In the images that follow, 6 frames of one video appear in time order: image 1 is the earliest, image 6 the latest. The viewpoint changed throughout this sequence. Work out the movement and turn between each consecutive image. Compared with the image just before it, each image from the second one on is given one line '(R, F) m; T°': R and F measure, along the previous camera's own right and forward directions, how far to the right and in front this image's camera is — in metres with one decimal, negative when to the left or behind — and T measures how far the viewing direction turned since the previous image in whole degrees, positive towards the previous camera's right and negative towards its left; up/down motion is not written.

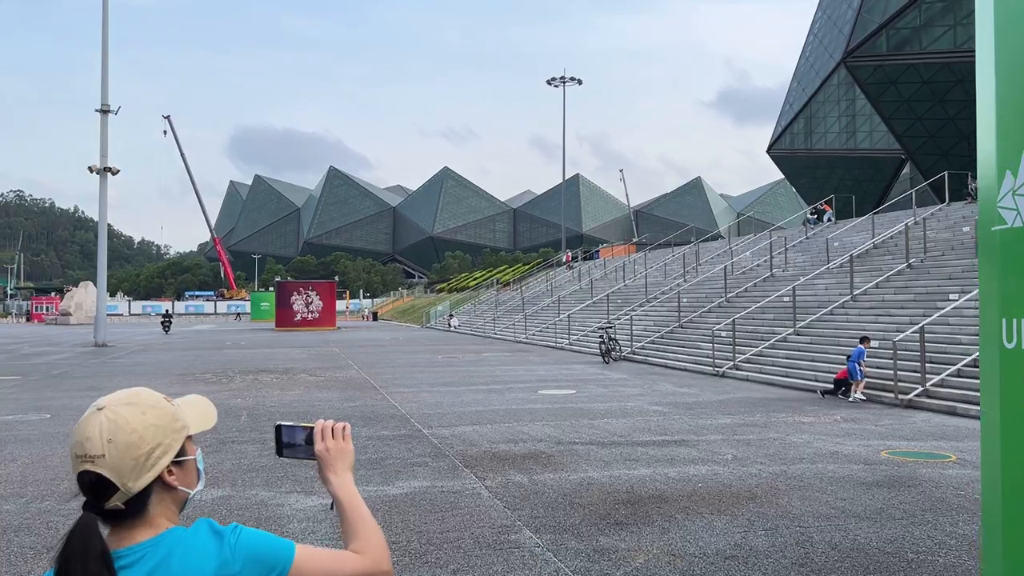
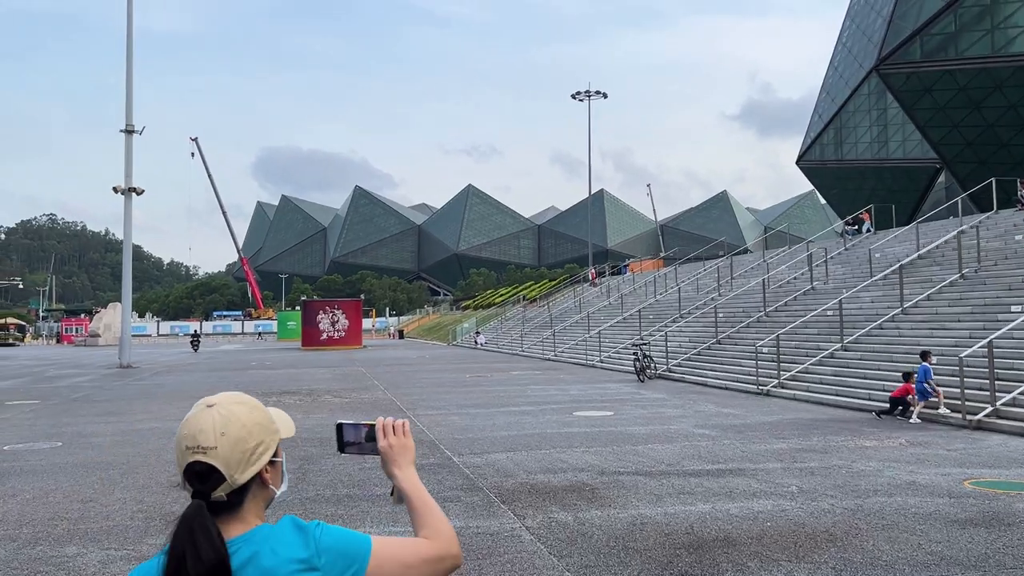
(-0.1, +0.6) m; -2°
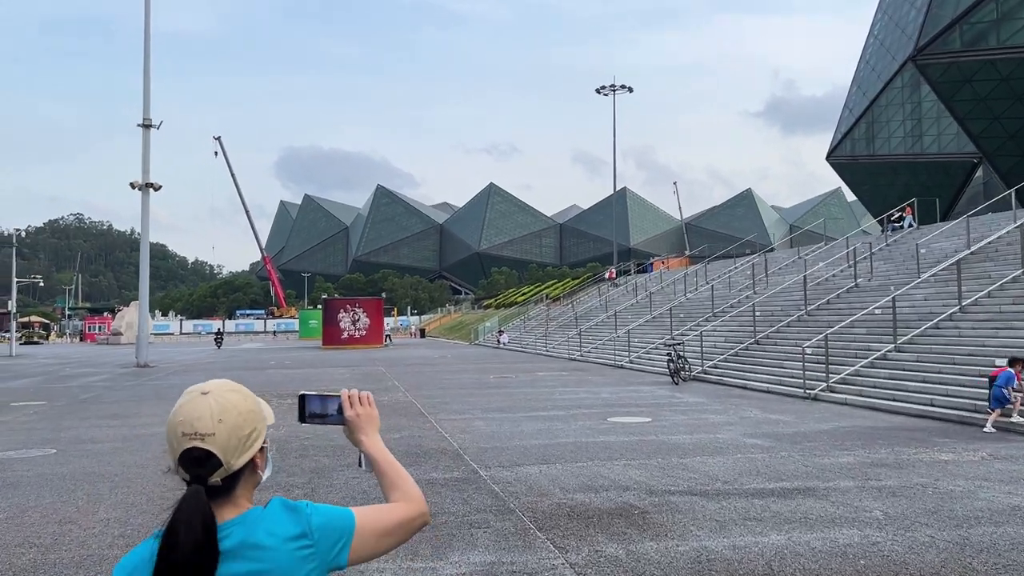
(-0.1, +0.9) m; -1°
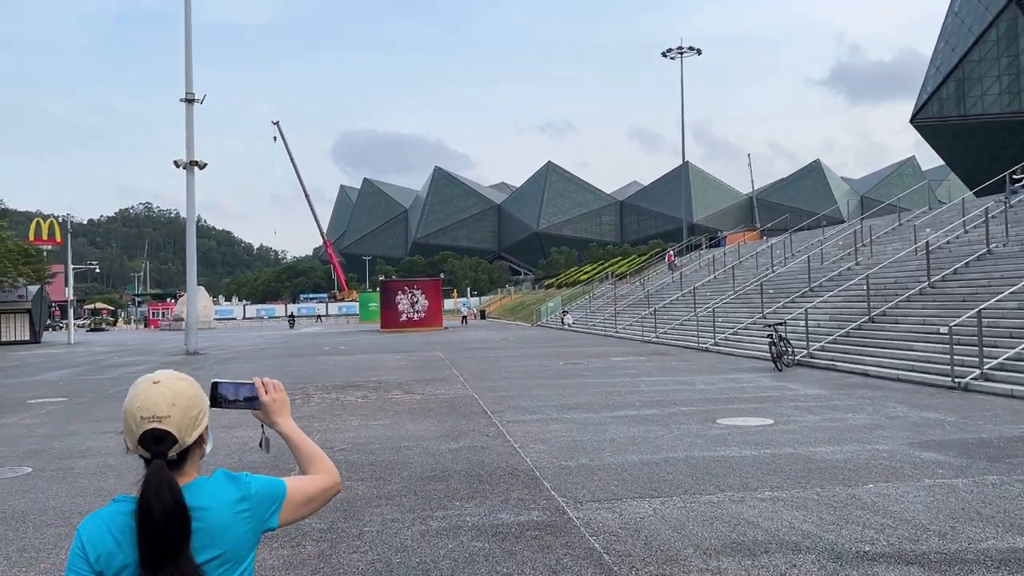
(-0.2, +2.2) m; -4°
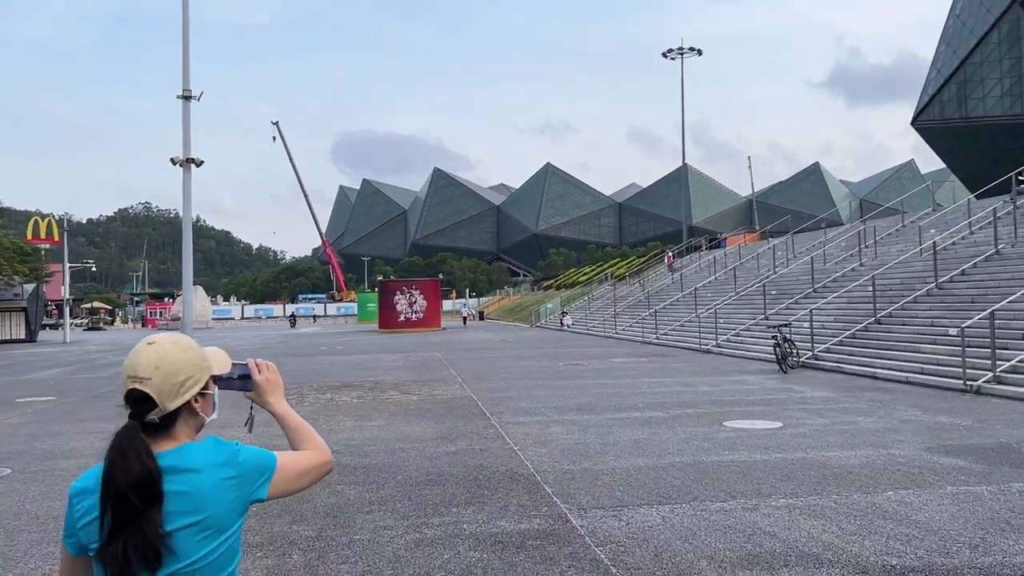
(0.0, +0.3) m; 0°
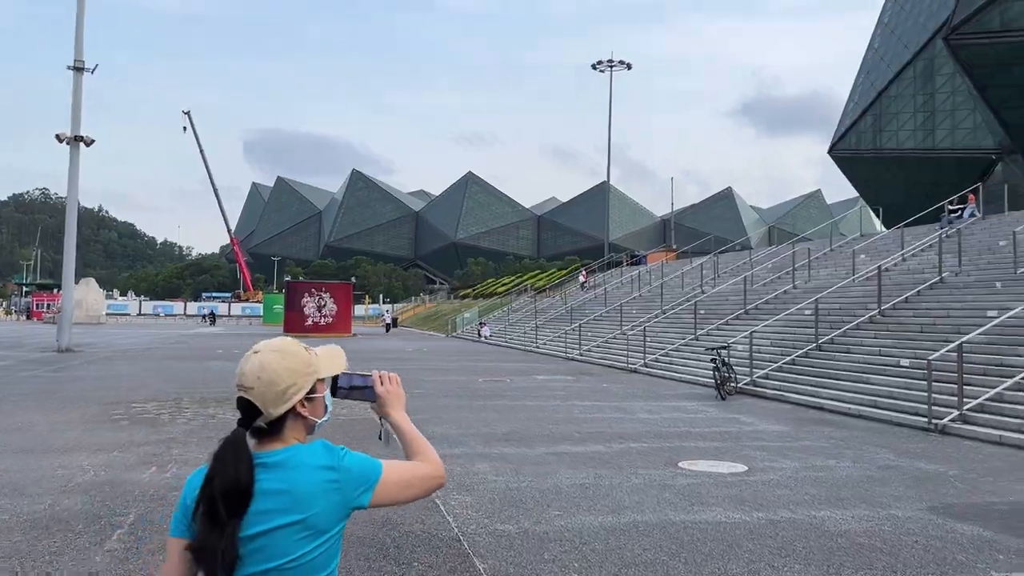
(-0.1, +1.5) m; +6°
